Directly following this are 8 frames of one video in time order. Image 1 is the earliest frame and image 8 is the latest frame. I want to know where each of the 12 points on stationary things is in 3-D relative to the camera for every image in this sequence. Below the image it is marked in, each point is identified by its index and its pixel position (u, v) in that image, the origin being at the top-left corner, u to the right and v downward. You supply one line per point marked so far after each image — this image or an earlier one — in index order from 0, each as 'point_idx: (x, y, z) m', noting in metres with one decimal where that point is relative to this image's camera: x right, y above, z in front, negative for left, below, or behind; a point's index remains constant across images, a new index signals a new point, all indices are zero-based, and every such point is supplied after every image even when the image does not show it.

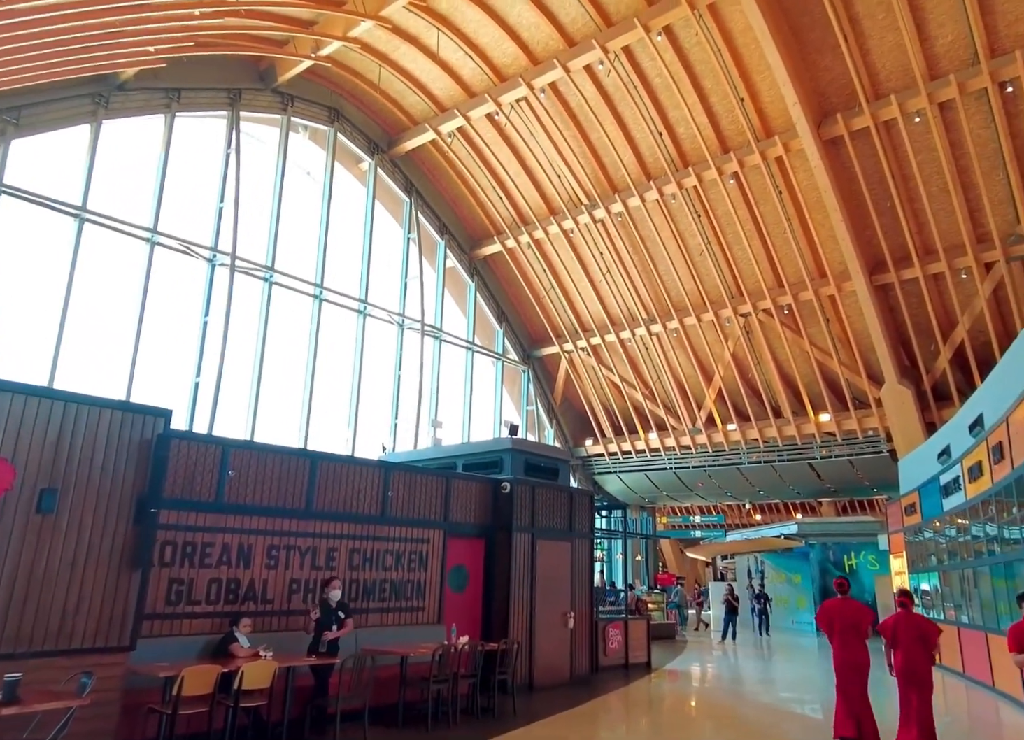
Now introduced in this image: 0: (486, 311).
0: (-0.7, +1.5, +18.1) m
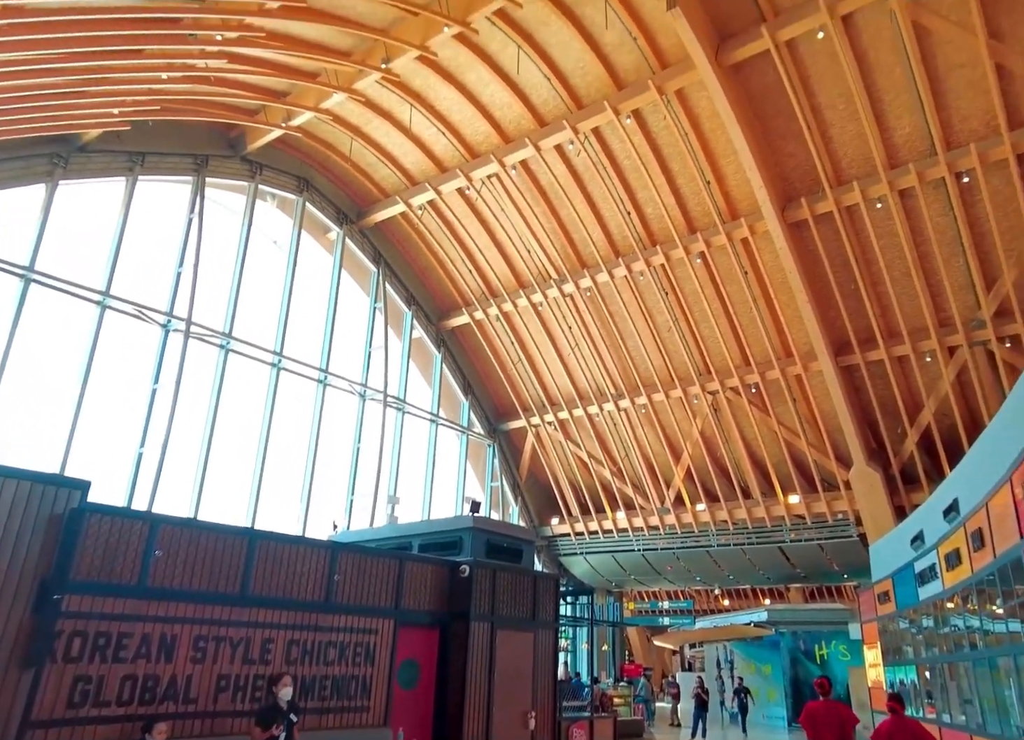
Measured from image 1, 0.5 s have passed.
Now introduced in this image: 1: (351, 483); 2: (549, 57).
0: (-1.6, -0.4, +17.7) m
1: (-3.3, -2.3, +14.4) m
2: (+0.6, +5.5, +12.2) m
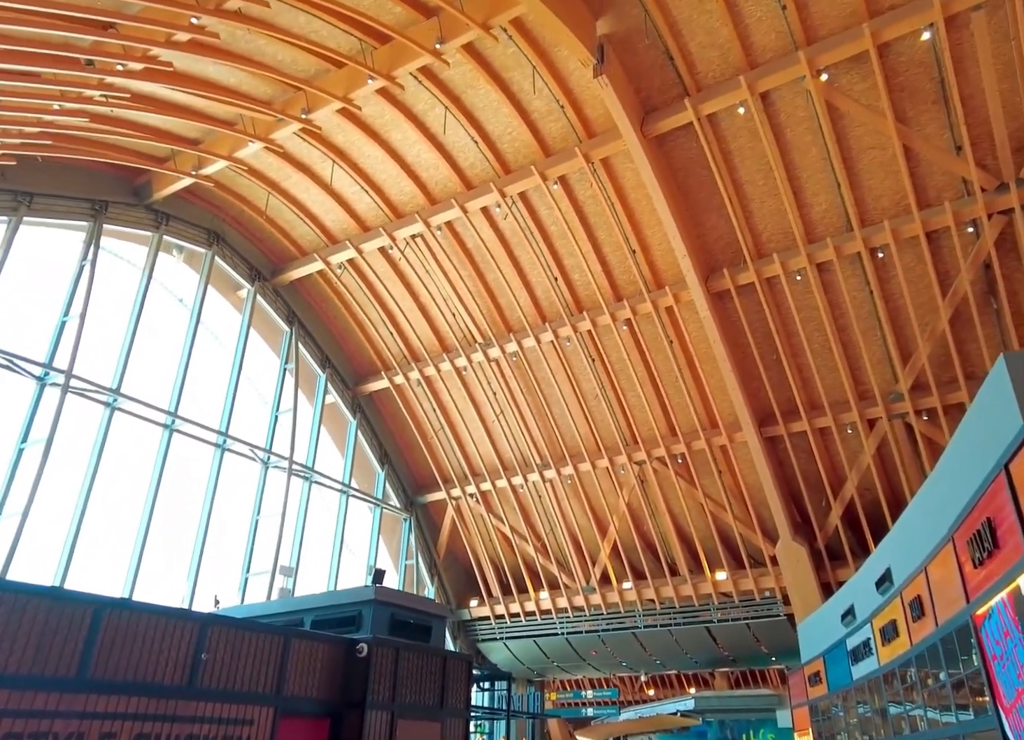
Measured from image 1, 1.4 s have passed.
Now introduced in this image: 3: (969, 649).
0: (-3.5, -2.0, +16.7) m
1: (-4.9, -3.5, +13.0) m
2: (-0.6, +4.4, +12.2) m
3: (+3.6, -2.2, +5.5) m
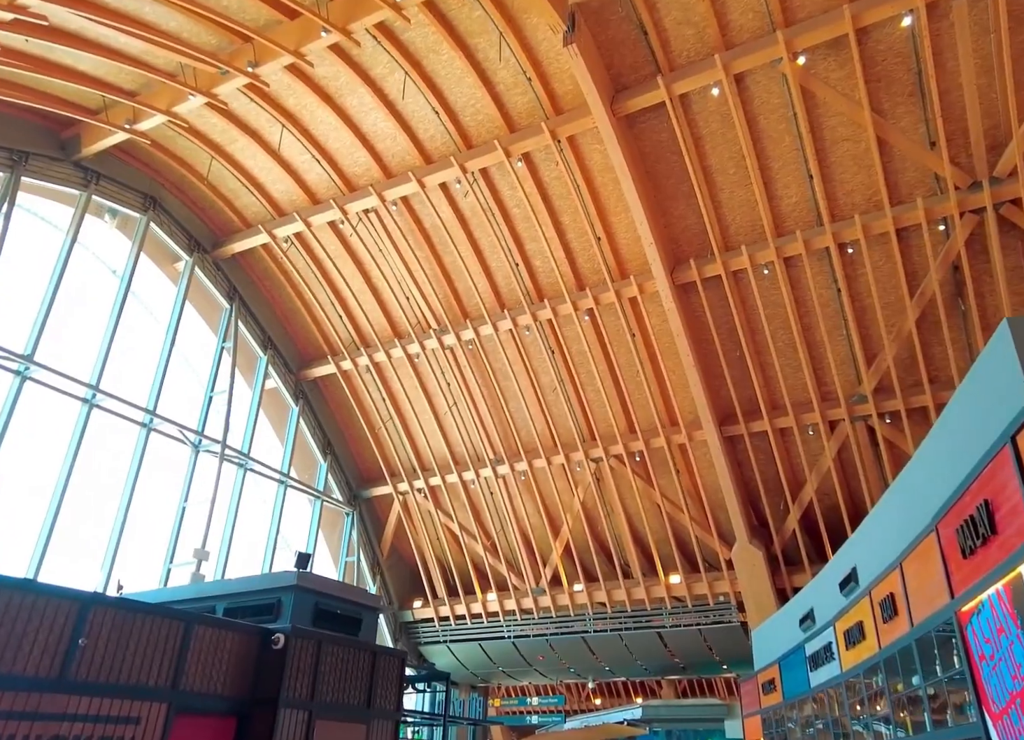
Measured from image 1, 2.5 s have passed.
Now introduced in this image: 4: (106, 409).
0: (-4.6, -1.6, +15.7) m
1: (-5.9, -3.1, +12.0) m
2: (-1.2, +4.7, +11.5) m
3: (+3.2, -2.0, +5.0) m
4: (-6.6, -0.6, +11.3) m
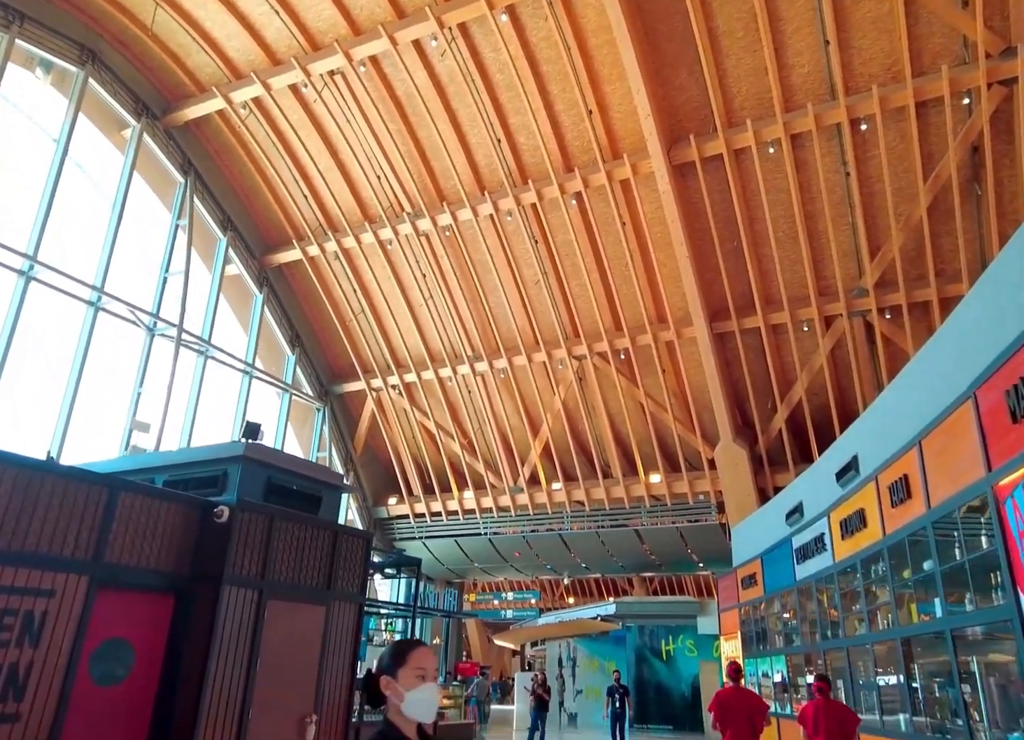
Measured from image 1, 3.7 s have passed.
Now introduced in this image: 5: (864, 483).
0: (-5.0, +0.8, +14.9) m
1: (-6.2, -1.1, +11.2) m
2: (-1.4, +6.5, +10.0) m
3: (+3.0, -1.0, +4.5) m
4: (-6.9, +1.3, +10.3) m
5: (+3.4, -1.1, +6.6) m
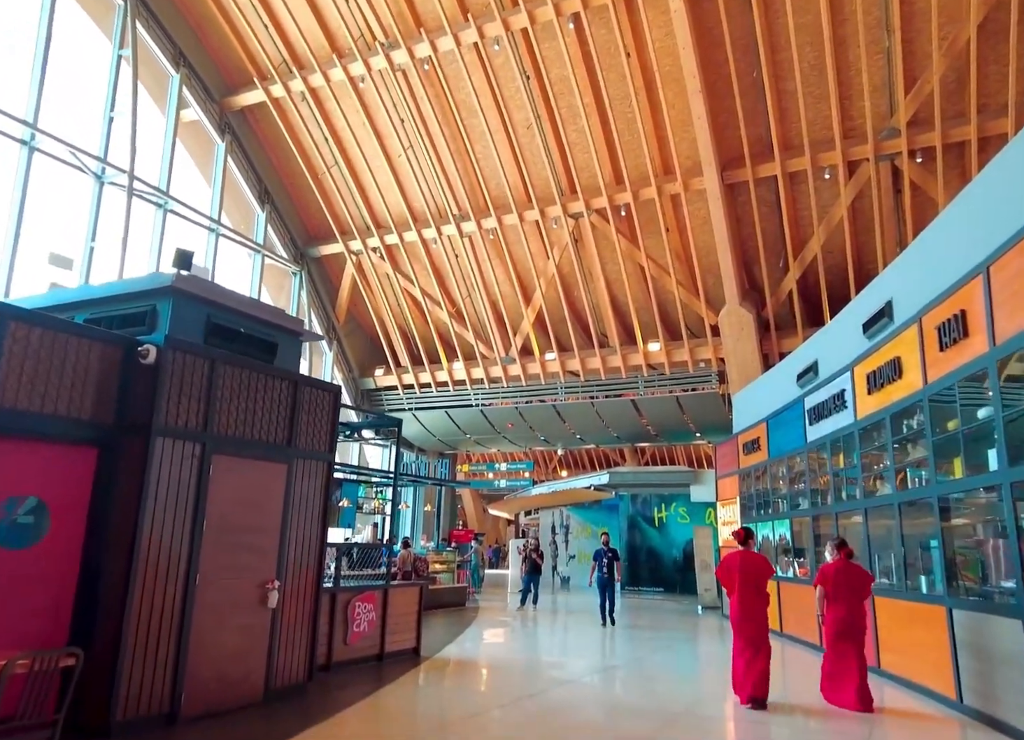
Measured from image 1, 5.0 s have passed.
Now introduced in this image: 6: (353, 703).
0: (-5.2, +3.5, +13.6) m
1: (-6.4, +1.1, +10.3) m
2: (-1.5, +8.3, +7.9) m
3: (+3.0, 0.0, +3.8) m
4: (-7.1, +3.2, +8.9) m
5: (+3.3, +0.3, +5.9) m
6: (-1.2, -2.4, +5.1) m
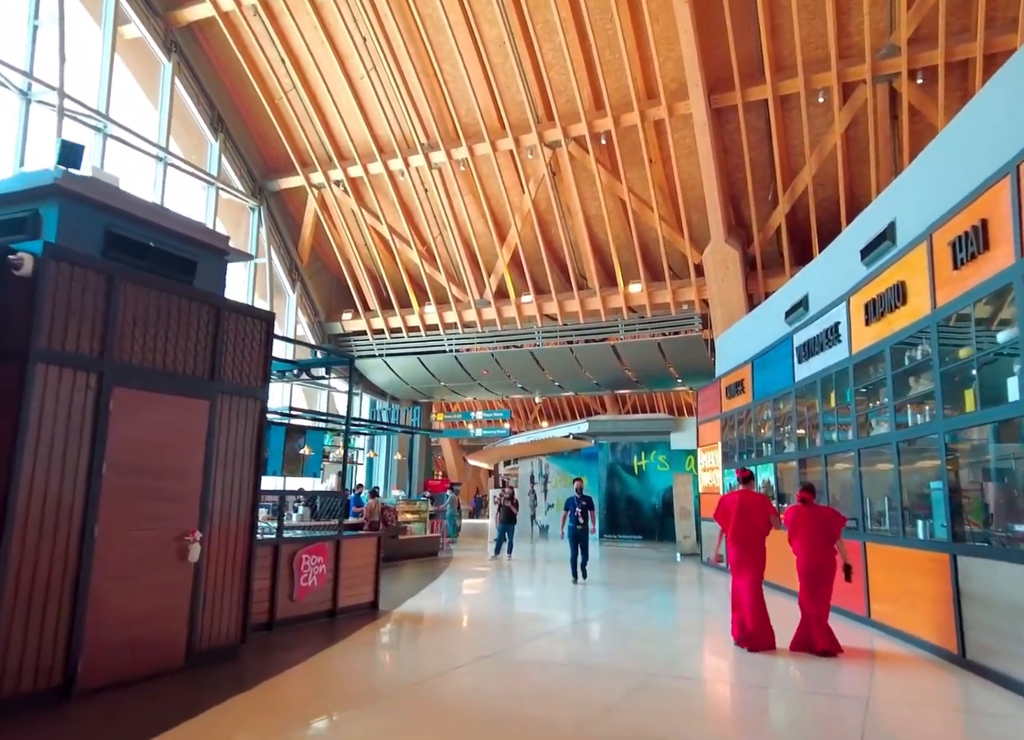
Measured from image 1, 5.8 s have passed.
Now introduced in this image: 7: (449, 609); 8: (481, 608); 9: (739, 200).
0: (-5.7, +4.5, +12.5) m
1: (-6.8, +1.9, +9.4) m
2: (-1.9, +9.0, +6.6) m
3: (+2.7, +0.4, +3.2) m
4: (-7.4, +3.9, +7.9) m
5: (+3.0, +0.9, +5.3) m
6: (-1.4, -1.9, +4.6) m
7: (-0.7, -2.5, +7.2) m
8: (-0.3, -2.6, +7.5) m
9: (+3.9, +2.9, +11.8) m
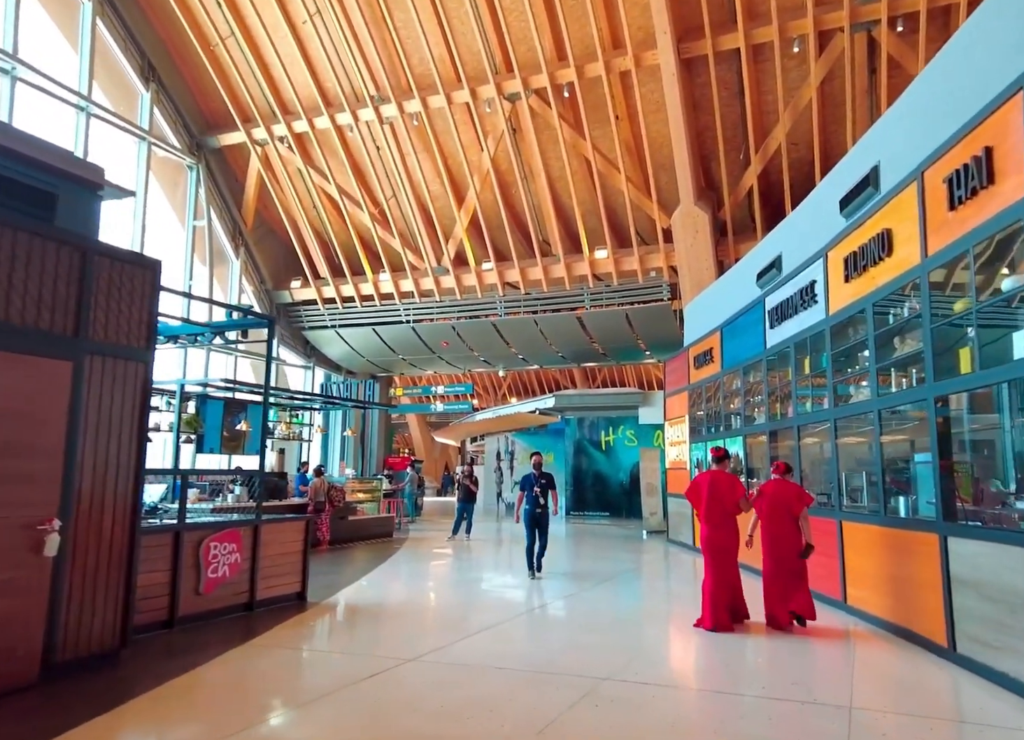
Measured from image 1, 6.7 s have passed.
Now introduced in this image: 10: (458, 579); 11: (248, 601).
0: (-6.4, +5.0, +11.5) m
1: (-7.4, +2.3, +8.4) m
2: (-2.4, +9.3, +5.6) m
3: (+2.4, +0.6, +2.6) m
4: (-7.9, +4.3, +6.8) m
5: (+2.6, +1.2, +4.7) m
6: (-1.8, -1.7, +4.0) m
7: (-1.1, -2.2, +6.6) m
8: (-0.8, -2.2, +6.9) m
9: (+3.2, +3.3, +11.2) m
10: (-0.6, -2.4, +8.0) m
11: (-1.9, -1.7, +5.0) m
